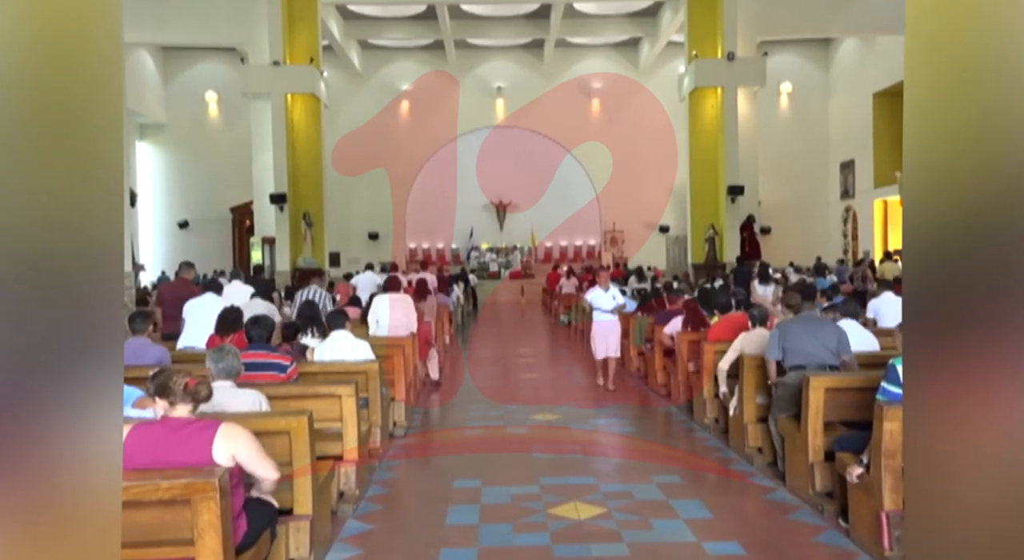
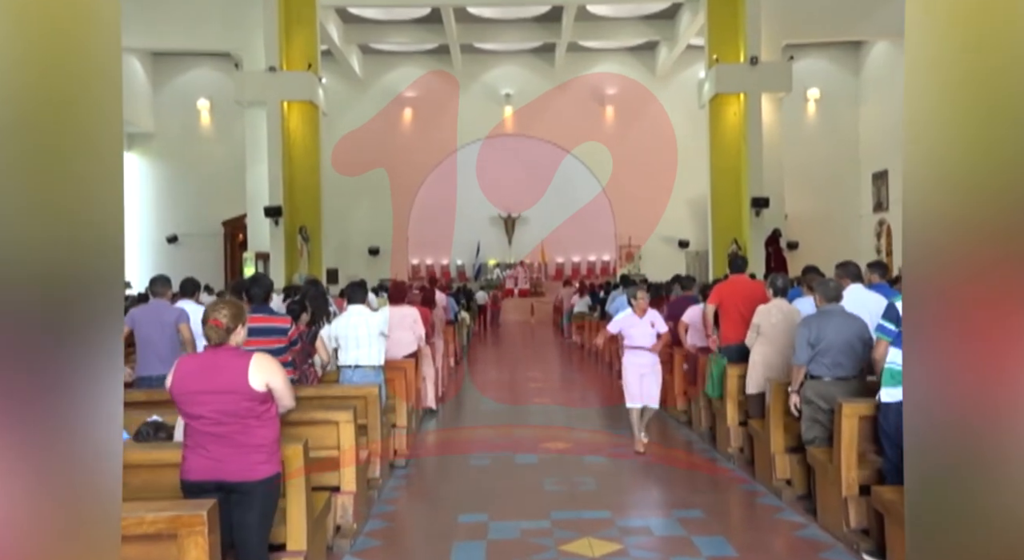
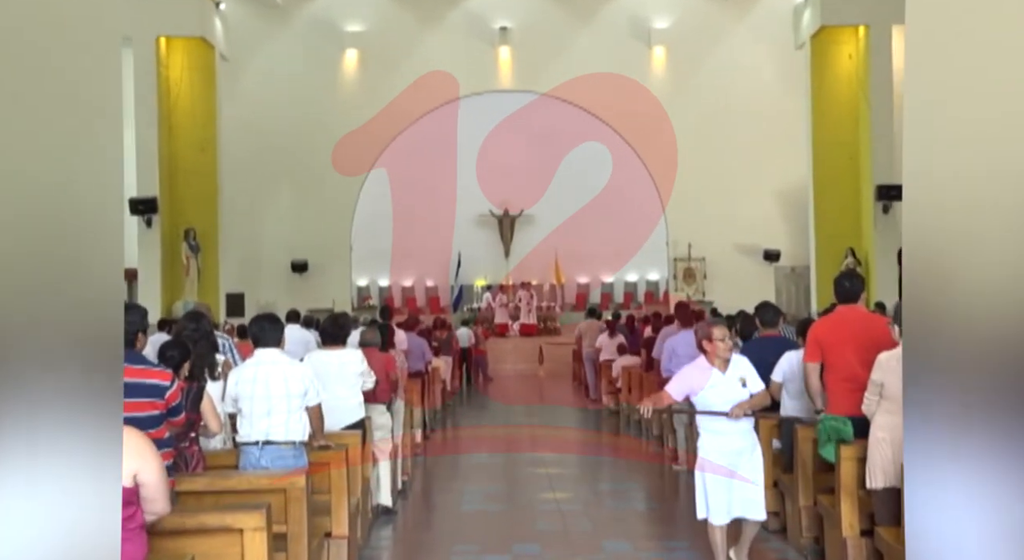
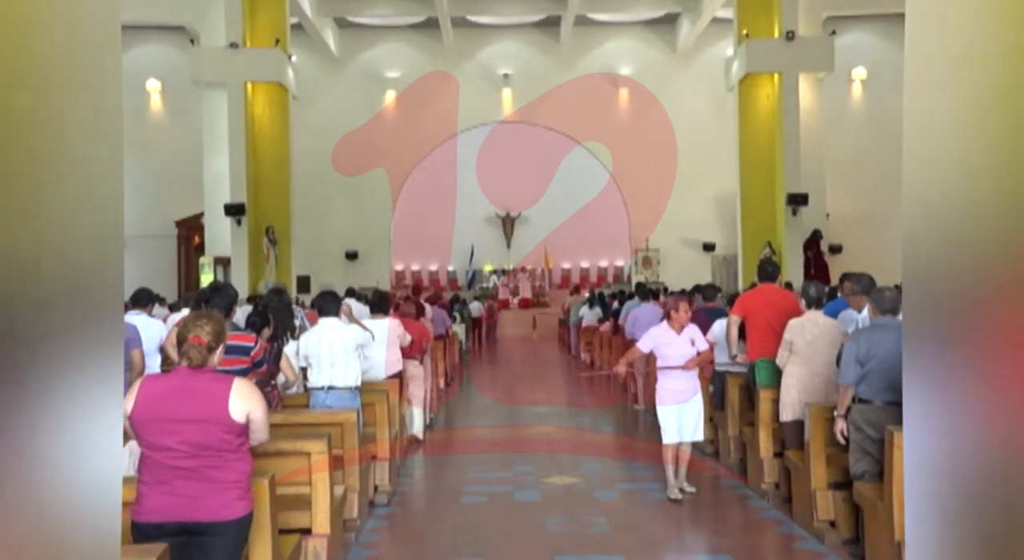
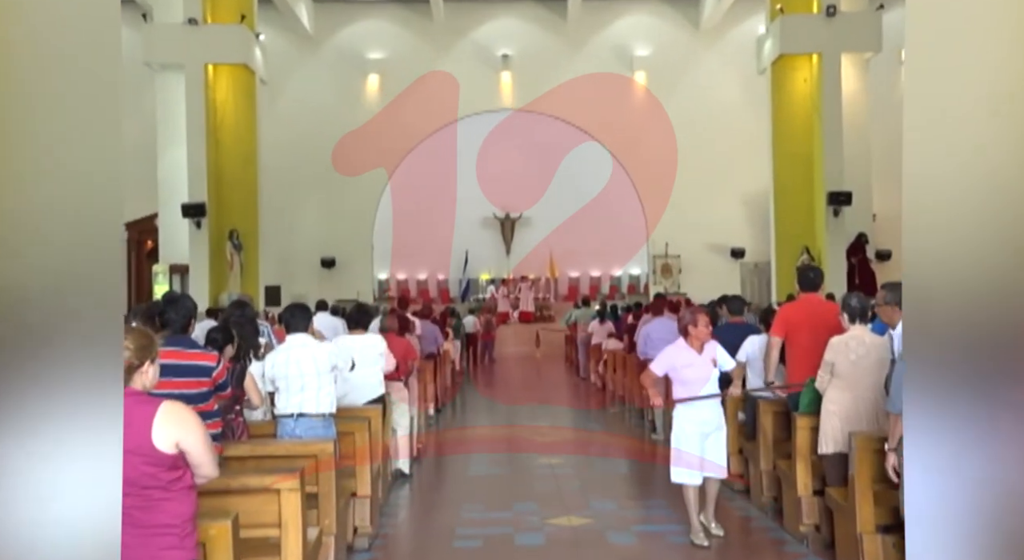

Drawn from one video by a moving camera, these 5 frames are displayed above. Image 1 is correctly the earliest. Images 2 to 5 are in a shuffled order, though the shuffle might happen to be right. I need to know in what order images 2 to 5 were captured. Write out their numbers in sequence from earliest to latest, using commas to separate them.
2, 4, 5, 3
